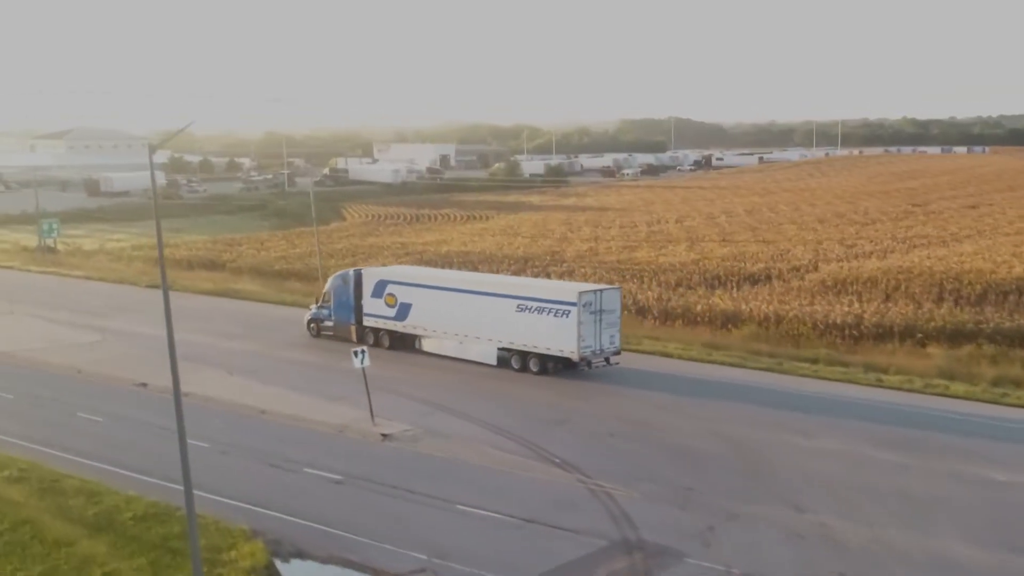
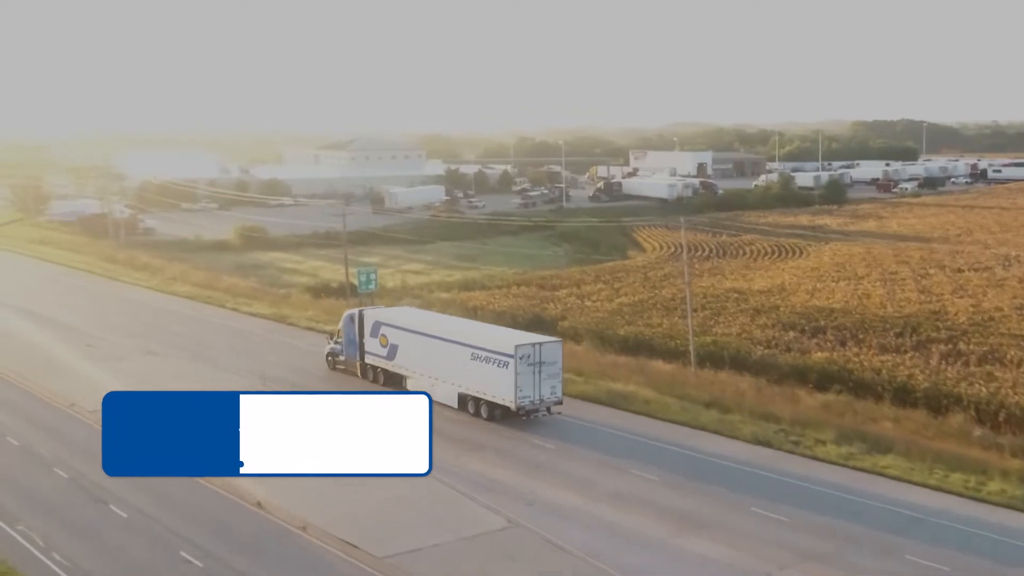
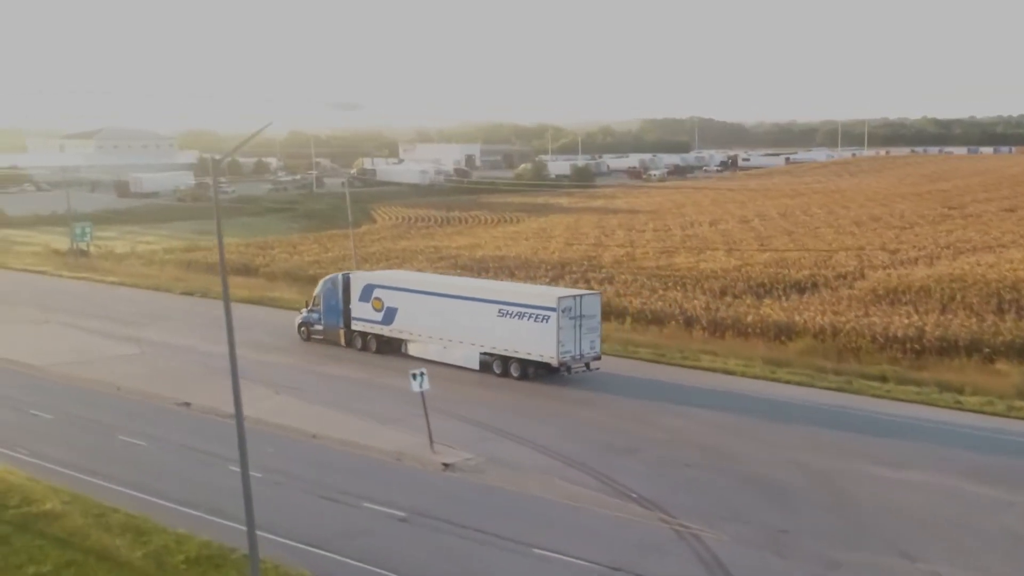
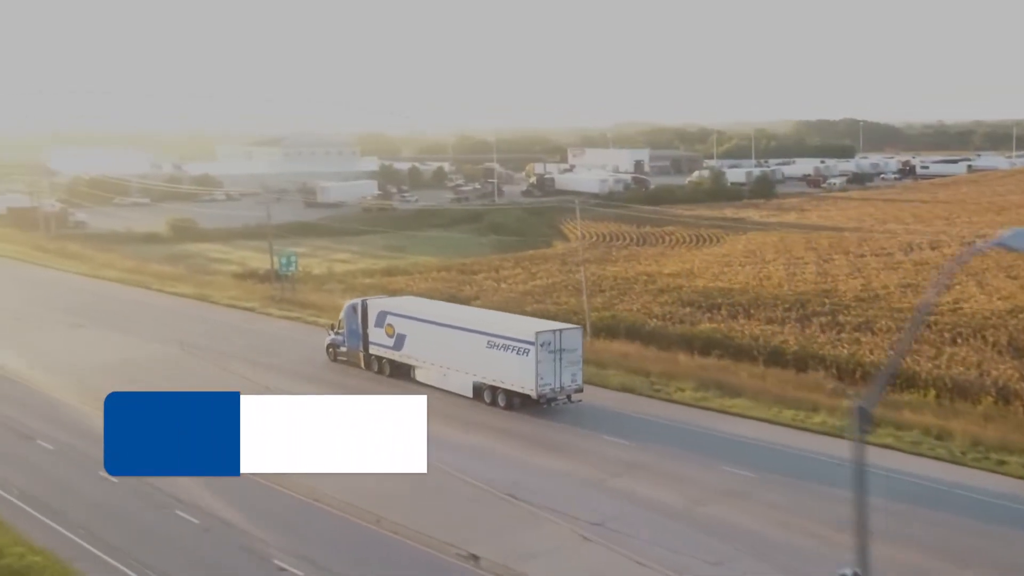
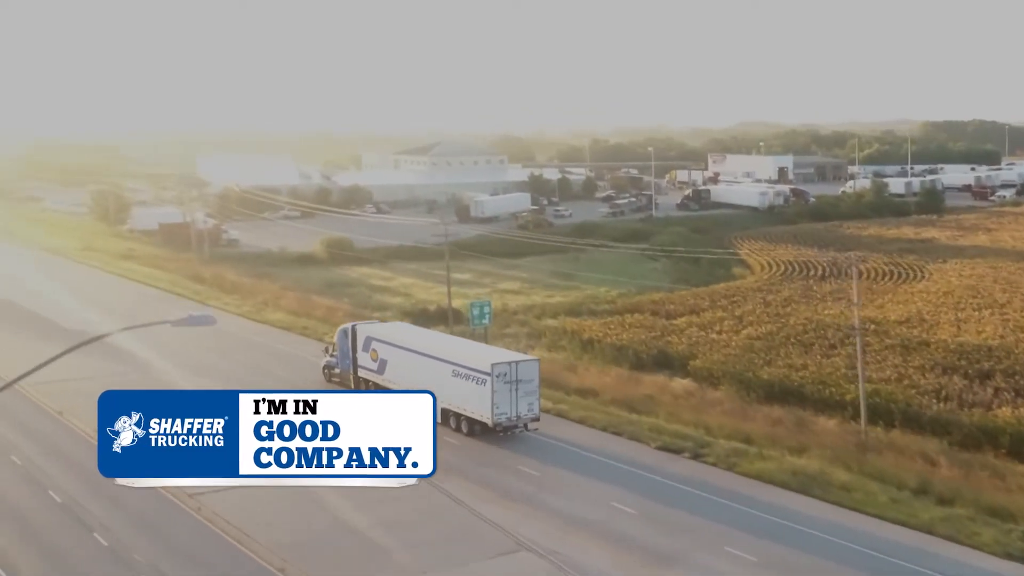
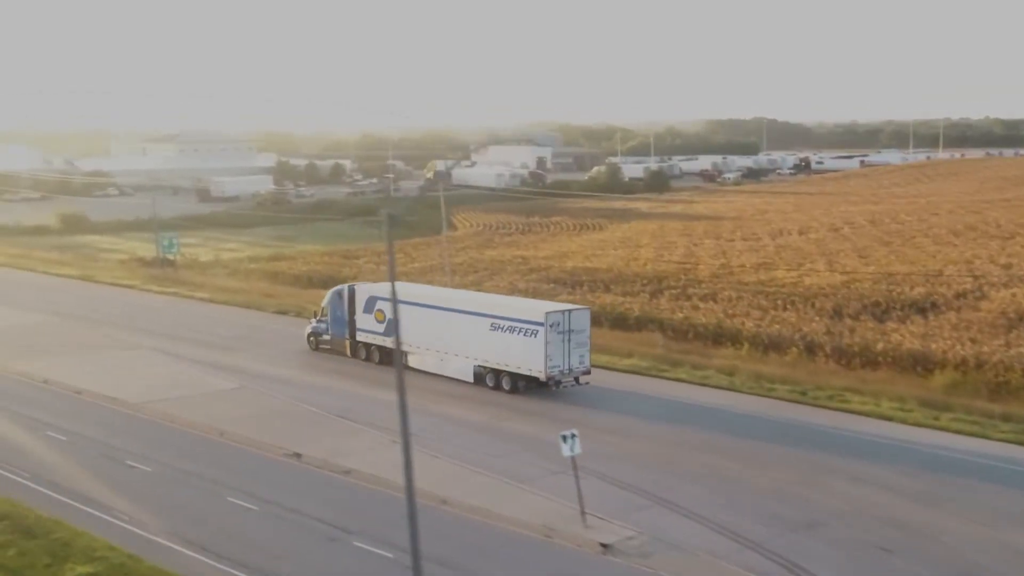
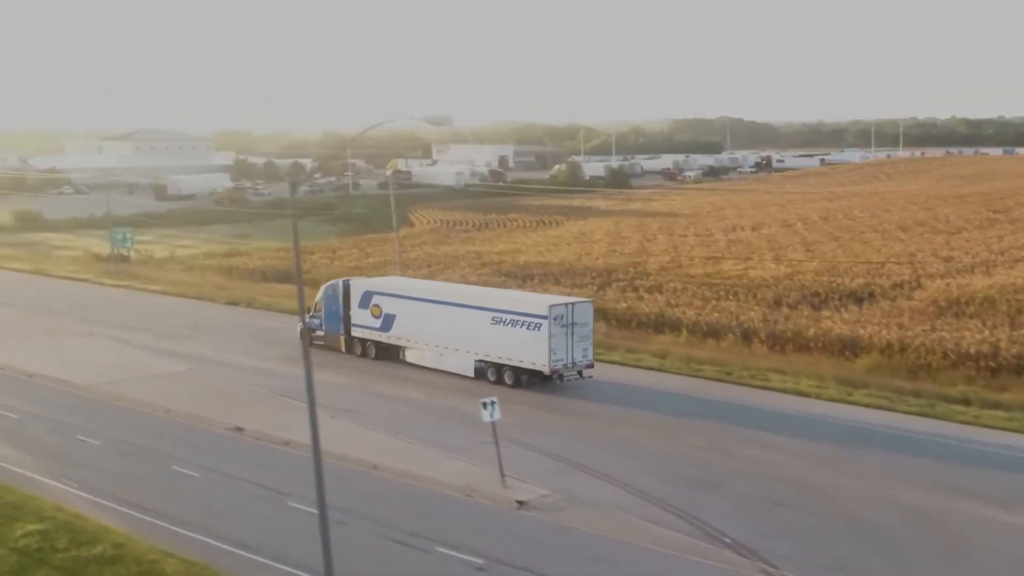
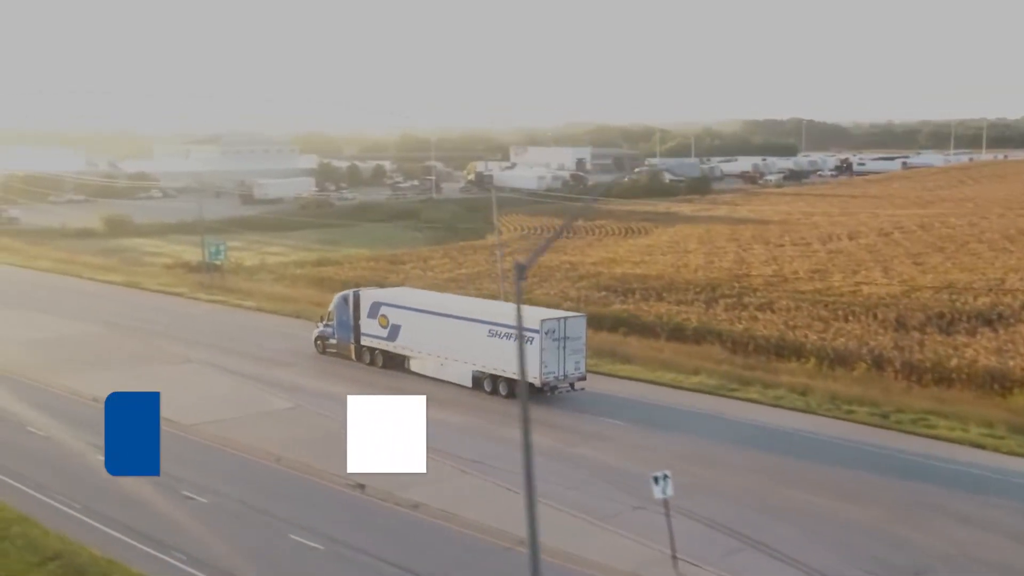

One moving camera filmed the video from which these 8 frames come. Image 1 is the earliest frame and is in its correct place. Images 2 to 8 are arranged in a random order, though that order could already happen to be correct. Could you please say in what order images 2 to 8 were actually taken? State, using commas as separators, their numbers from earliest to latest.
3, 7, 6, 8, 4, 2, 5
